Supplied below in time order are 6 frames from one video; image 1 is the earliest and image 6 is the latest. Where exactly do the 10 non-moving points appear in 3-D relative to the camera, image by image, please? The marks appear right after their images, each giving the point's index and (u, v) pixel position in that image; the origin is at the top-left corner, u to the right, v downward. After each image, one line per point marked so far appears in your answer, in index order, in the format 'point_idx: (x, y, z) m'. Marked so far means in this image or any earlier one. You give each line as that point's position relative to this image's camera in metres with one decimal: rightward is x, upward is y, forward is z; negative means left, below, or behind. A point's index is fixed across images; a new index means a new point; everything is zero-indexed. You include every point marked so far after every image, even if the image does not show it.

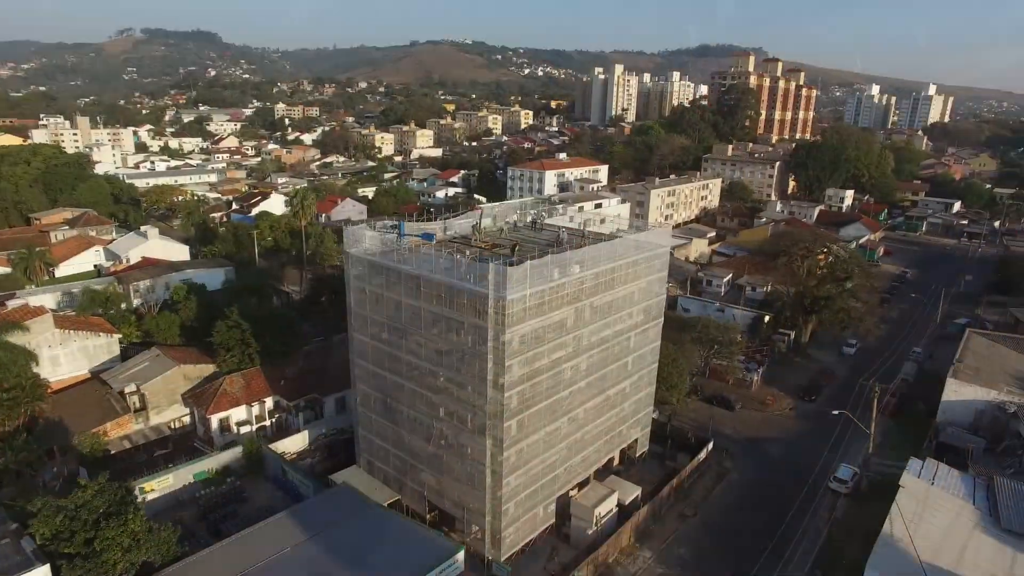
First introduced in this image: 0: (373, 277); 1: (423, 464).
0: (-3.3, +0.2, +15.6) m
1: (-2.0, -4.5, +16.0) m
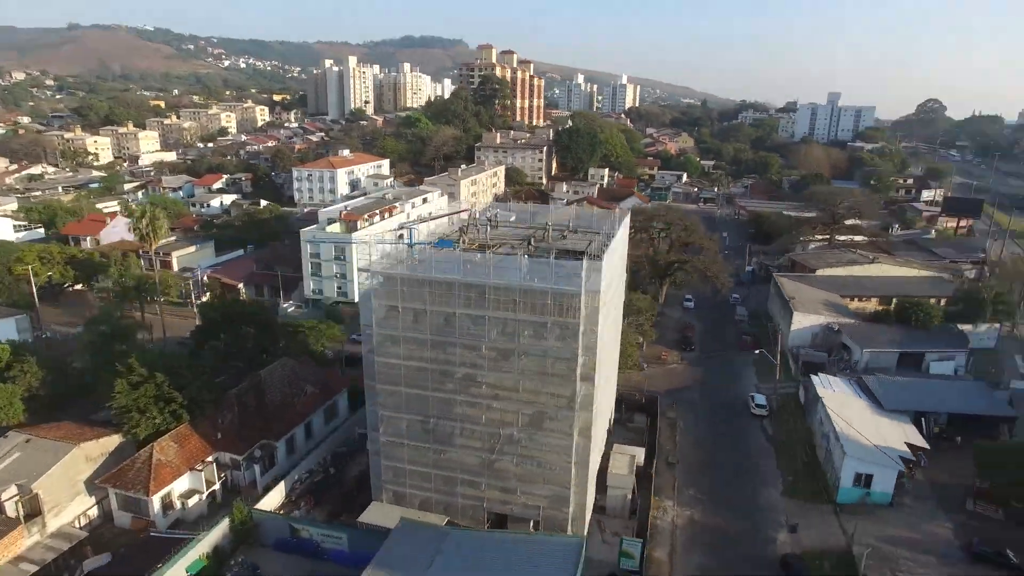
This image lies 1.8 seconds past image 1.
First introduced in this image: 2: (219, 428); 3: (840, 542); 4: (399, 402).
0: (-2.3, -0.2, +14.5) m
1: (-0.7, -4.6, +15.6) m
2: (-8.4, -4.0, +18.2) m
3: (+8.6, -6.6, +16.5) m
4: (-2.6, -2.8, +15.5) m
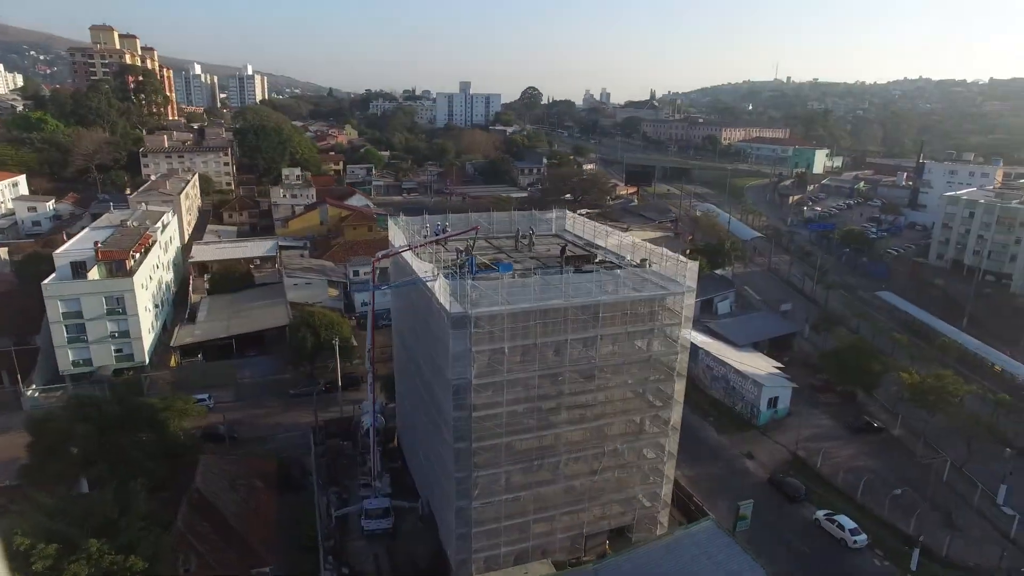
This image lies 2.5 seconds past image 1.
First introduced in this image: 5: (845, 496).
0: (+0.1, -0.9, +12.7) m
1: (+1.5, -5.0, +14.8) m
2: (-6.3, -5.8, +12.8) m
3: (+8.9, -5.4, +20.8) m
4: (-0.3, -3.6, +13.6) m
5: (+9.8, -6.1, +18.6) m
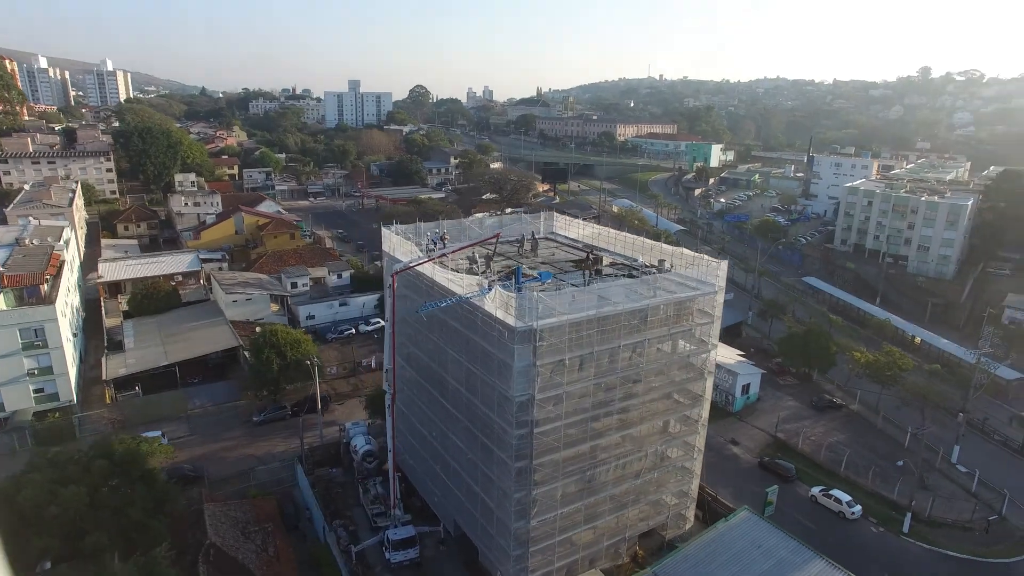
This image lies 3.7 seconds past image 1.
0: (+1.2, -1.0, +12.4) m
1: (+2.5, -5.1, +14.7) m
2: (-4.8, -6.3, +11.3) m
3: (+8.7, -5.1, +21.9) m
4: (+0.9, -3.8, +13.1) m
5: (+10.0, -5.8, +19.9) m
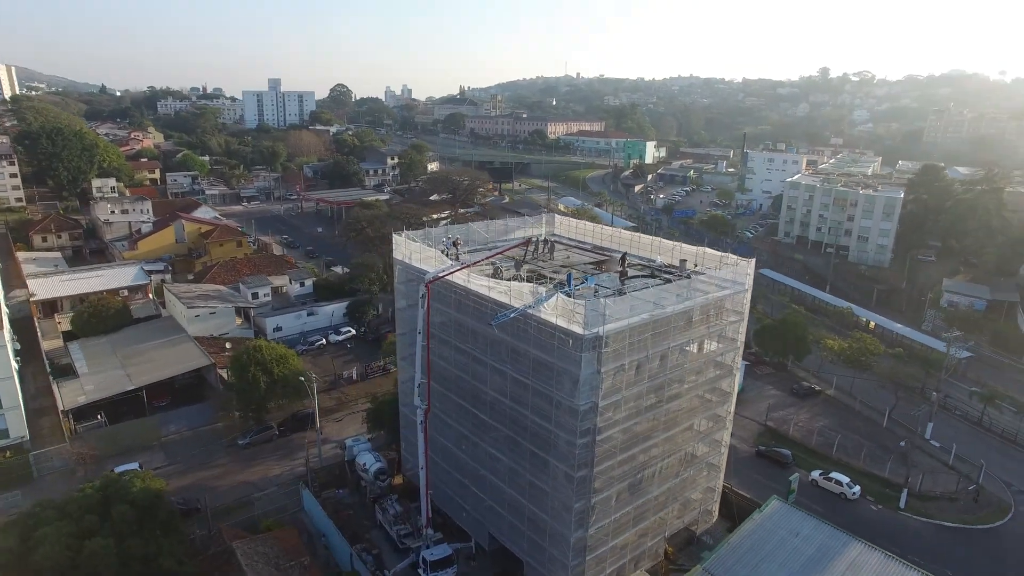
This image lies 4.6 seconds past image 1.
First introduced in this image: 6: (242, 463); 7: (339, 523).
0: (+2.3, -1.1, +12.2) m
1: (+3.4, -5.1, +14.7) m
2: (-3.3, -6.6, +10.4) m
3: (+8.7, -4.9, +22.7) m
4: (+2.0, -3.9, +13.0) m
5: (+10.2, -5.5, +20.9) m
6: (-8.4, -5.4, +19.6) m
7: (-4.6, -6.2, +16.8) m
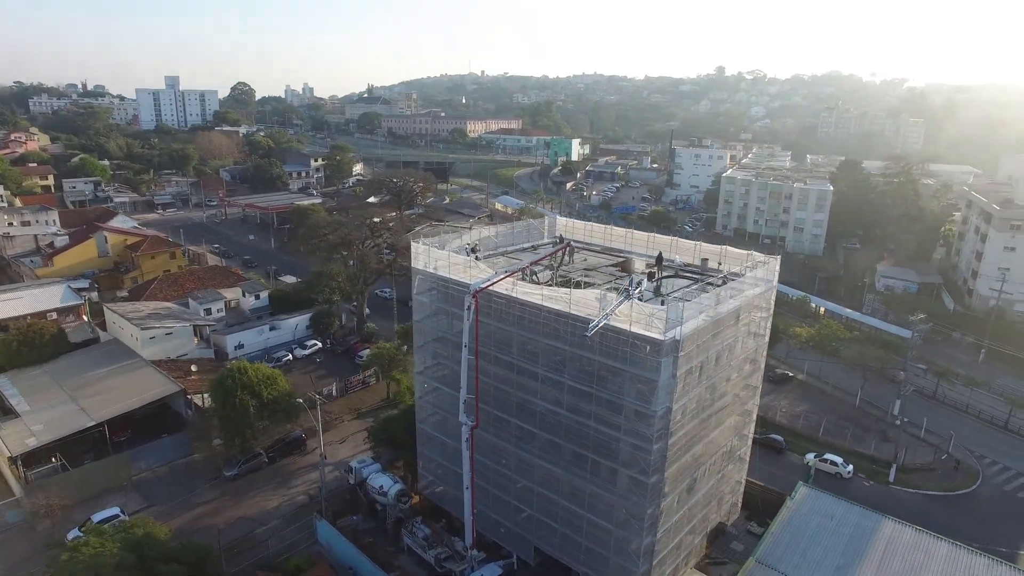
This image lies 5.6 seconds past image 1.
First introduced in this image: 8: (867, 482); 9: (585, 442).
0: (+3.6, -1.1, +12.2) m
1: (+4.5, -5.1, +14.8) m
2: (-1.5, -6.9, +9.6) m
3: (+8.5, -4.6, +23.4) m
4: (+3.2, -3.9, +12.9) m
5: (+10.4, -5.2, +21.9) m
6: (-7.9, -5.9, +18.0) m
7: (-3.7, -6.5, +15.8) m
8: (+11.2, -6.1, +19.9) m
9: (+1.5, -3.2, +13.0) m
